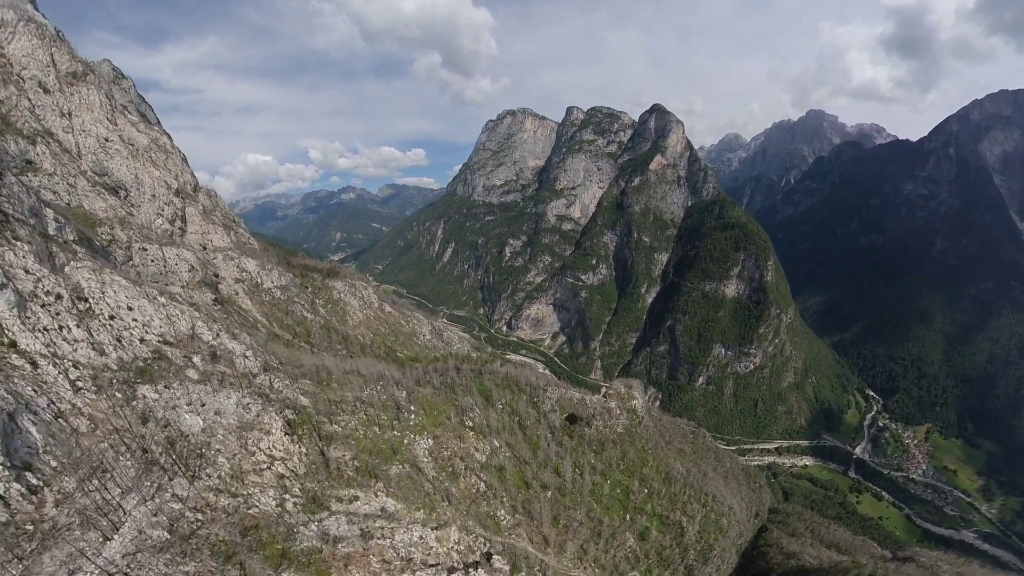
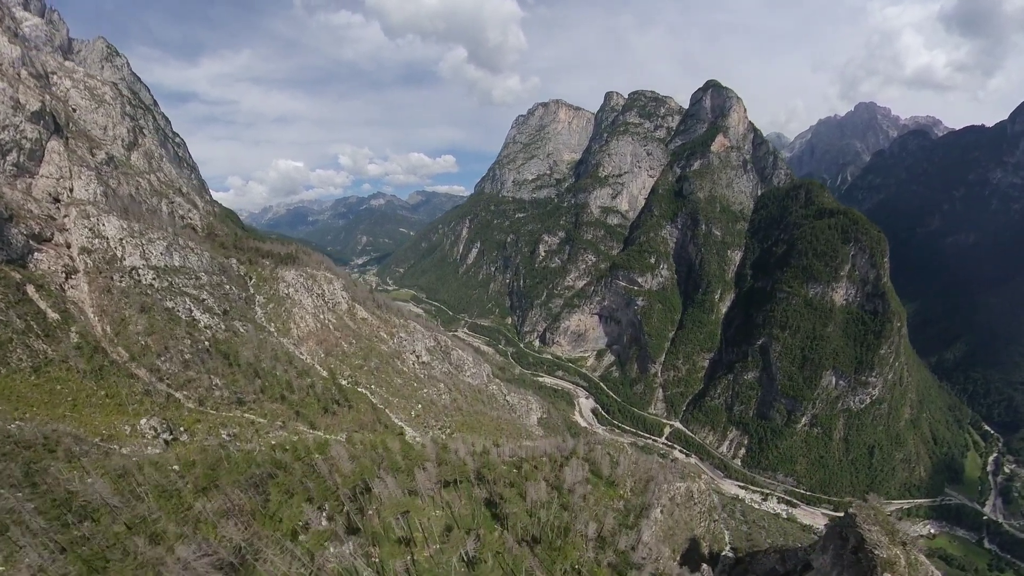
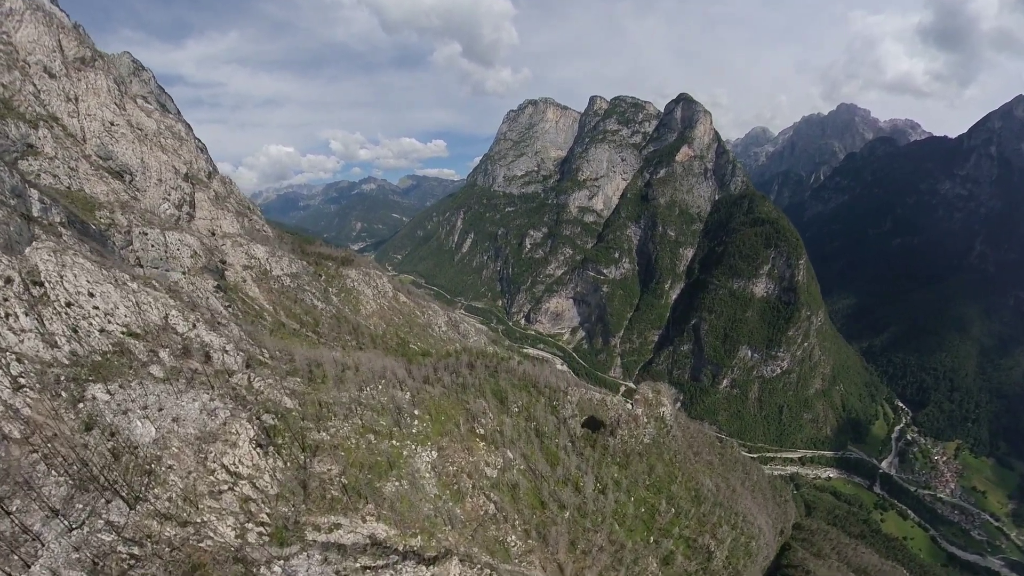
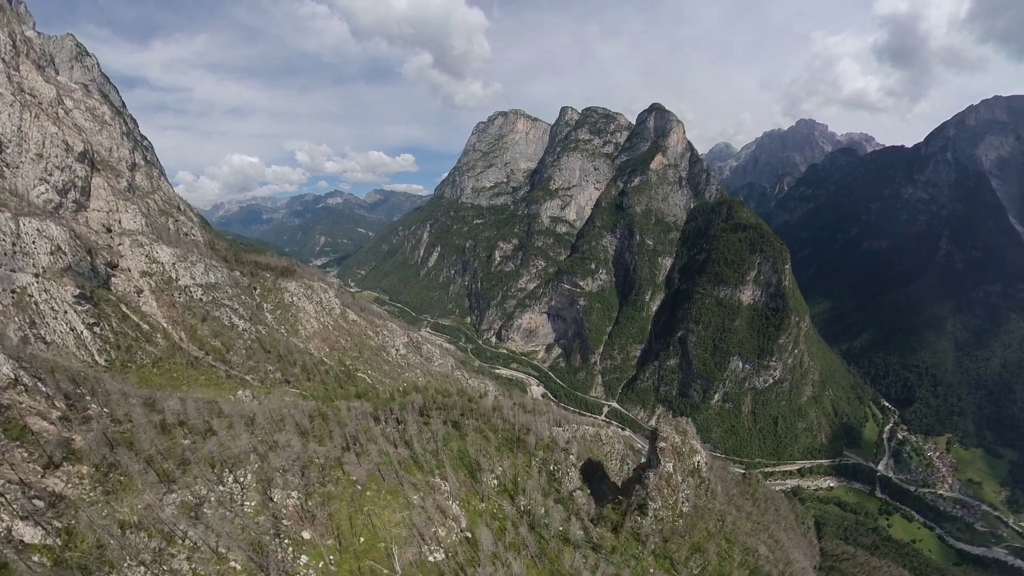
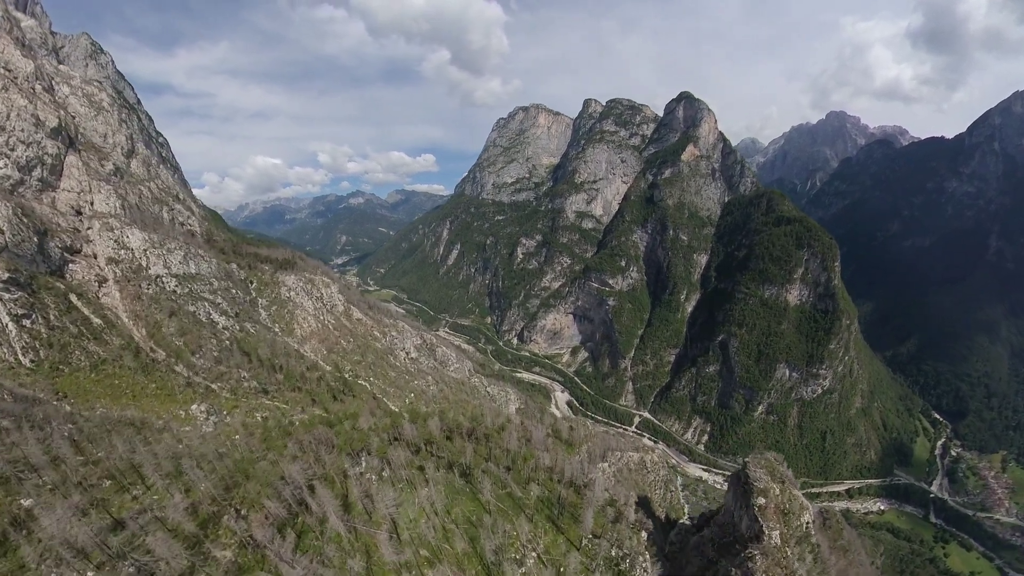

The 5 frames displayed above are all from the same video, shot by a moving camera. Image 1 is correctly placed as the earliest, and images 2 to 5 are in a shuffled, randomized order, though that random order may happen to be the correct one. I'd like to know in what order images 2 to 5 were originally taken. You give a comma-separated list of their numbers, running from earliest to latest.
3, 4, 5, 2
